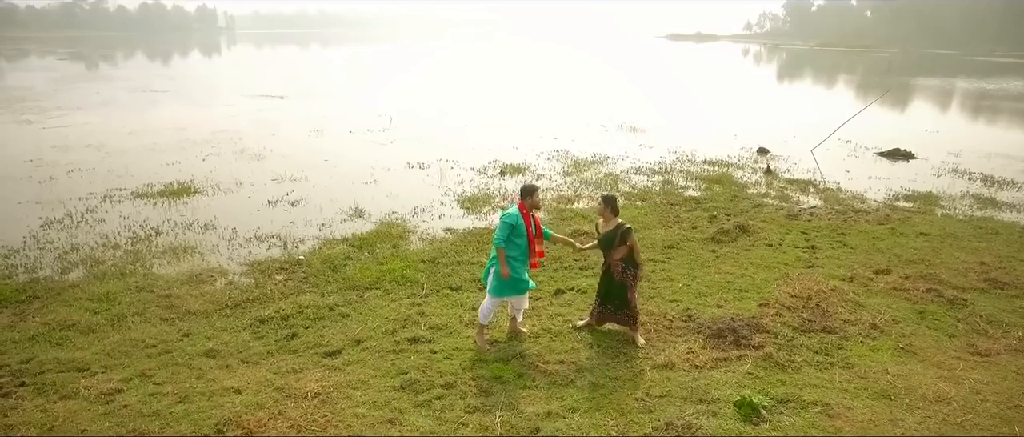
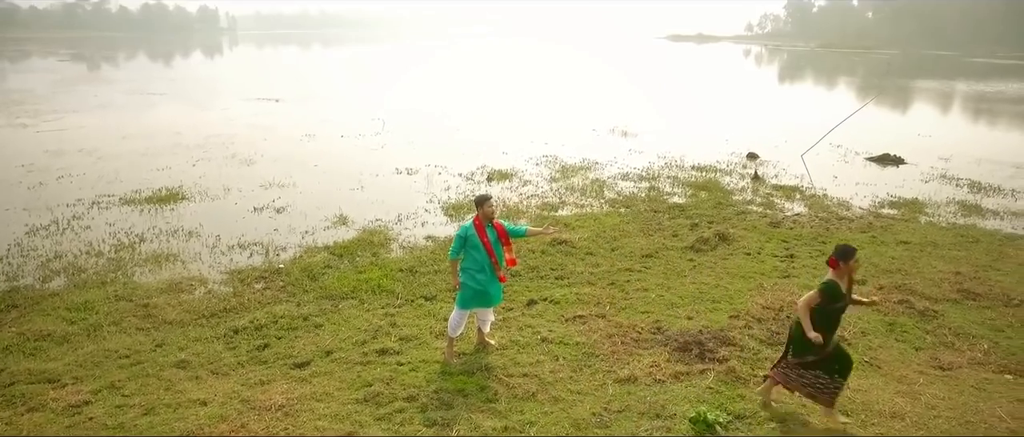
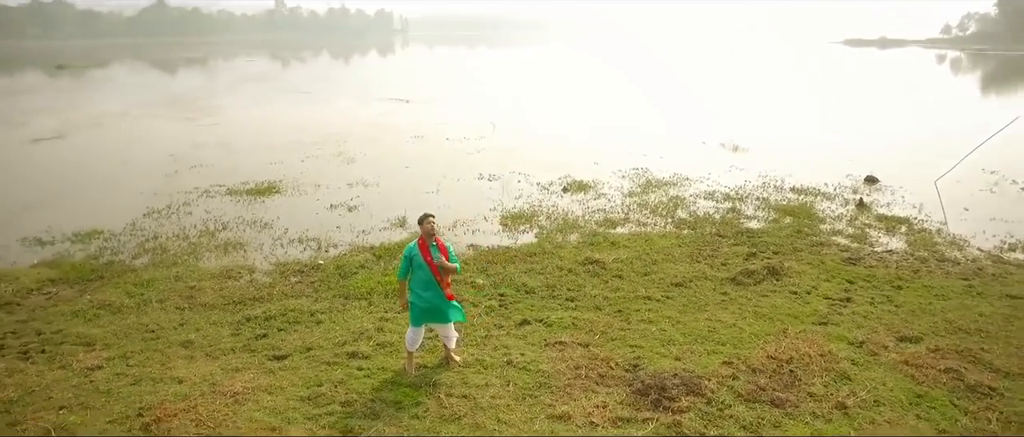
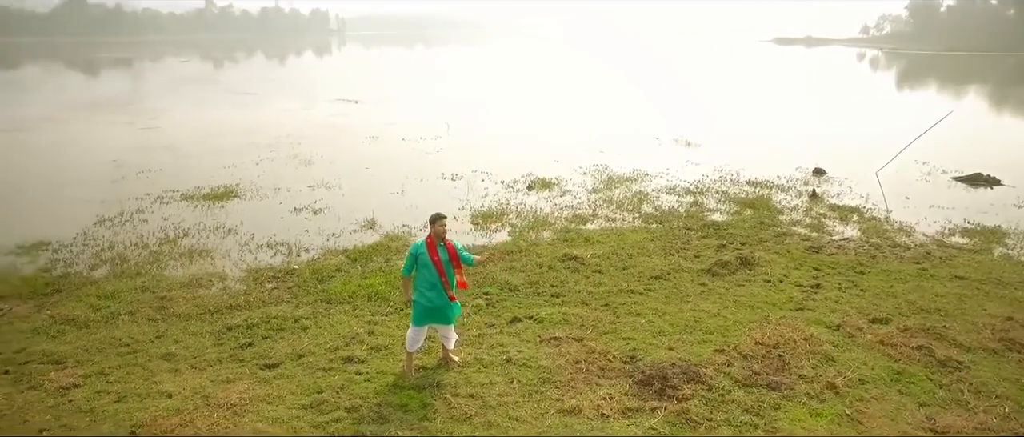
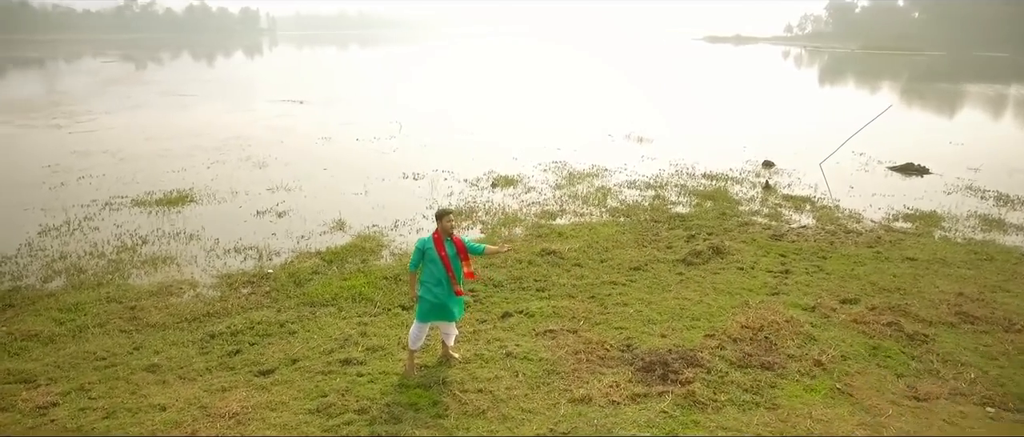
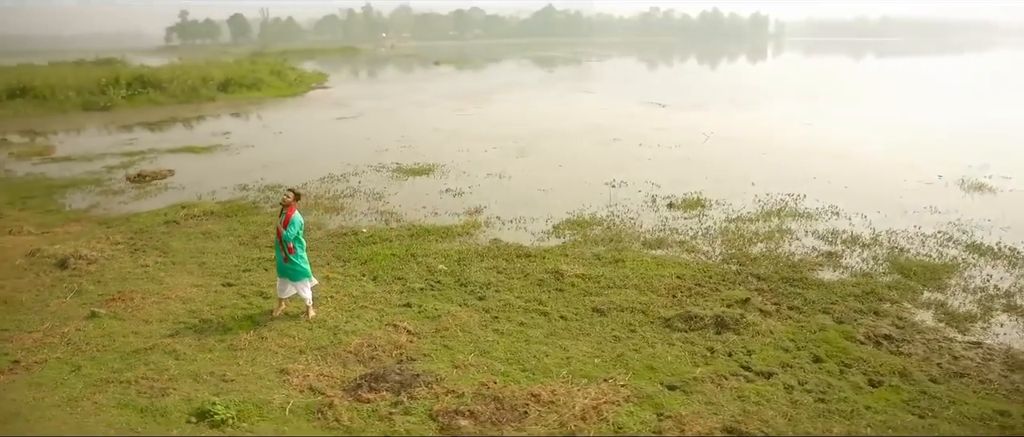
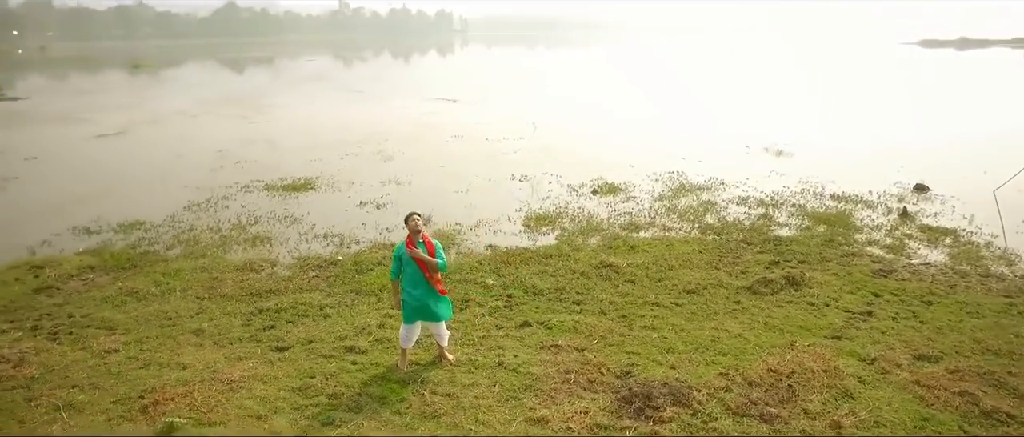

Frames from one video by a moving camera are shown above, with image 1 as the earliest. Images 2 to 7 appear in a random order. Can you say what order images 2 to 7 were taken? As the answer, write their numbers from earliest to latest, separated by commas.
2, 5, 4, 3, 7, 6
